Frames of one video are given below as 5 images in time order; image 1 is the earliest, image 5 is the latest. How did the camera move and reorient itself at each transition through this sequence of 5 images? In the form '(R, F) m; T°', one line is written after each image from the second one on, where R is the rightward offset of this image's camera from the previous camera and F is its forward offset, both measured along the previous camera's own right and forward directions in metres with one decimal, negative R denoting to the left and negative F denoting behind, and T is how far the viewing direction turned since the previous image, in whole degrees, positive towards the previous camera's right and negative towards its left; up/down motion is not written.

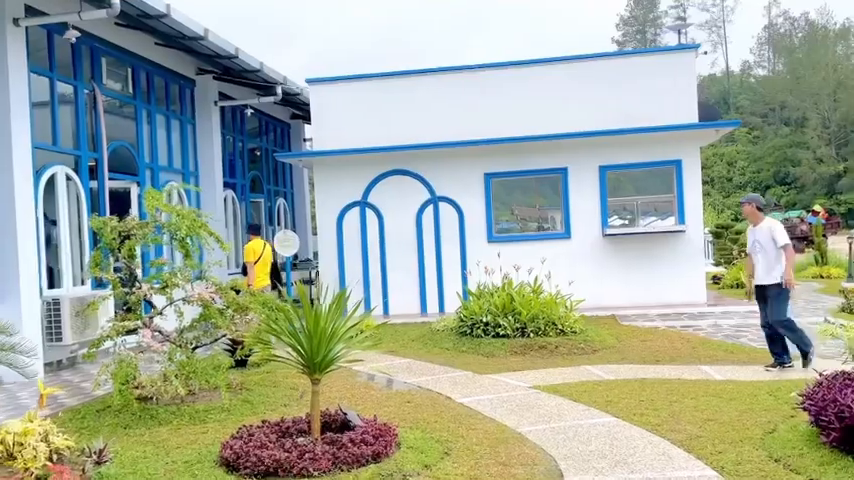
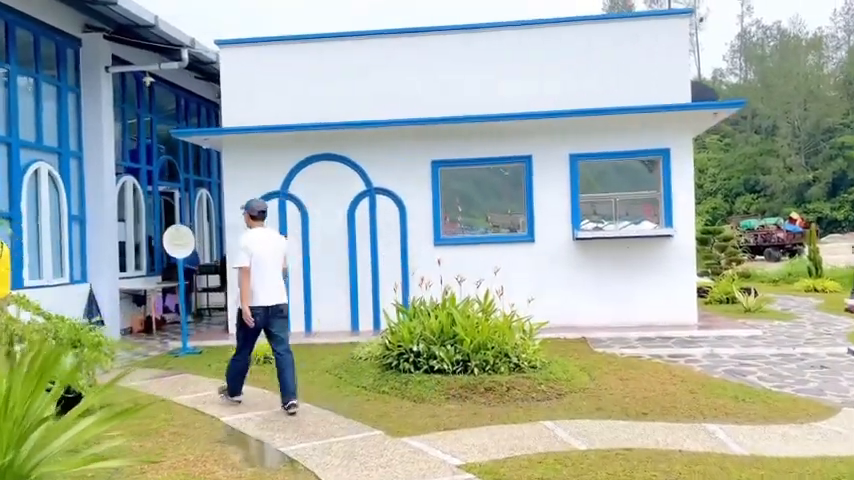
(+0.6, +2.4) m; +2°
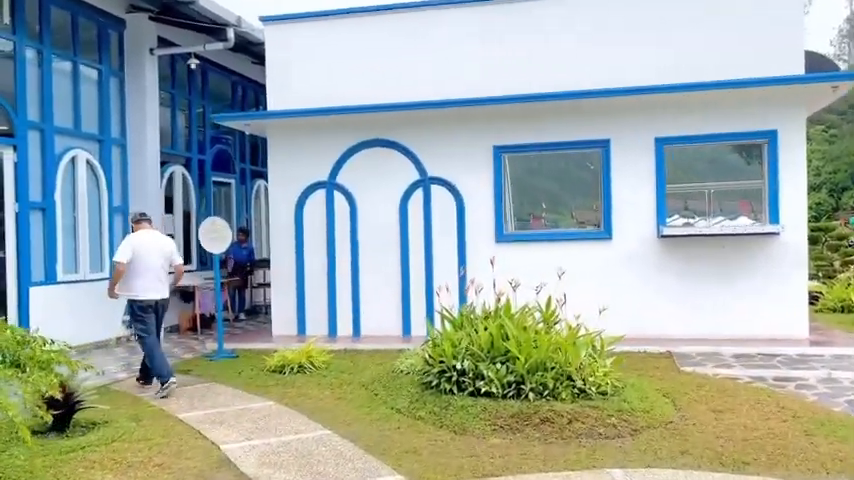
(+0.3, +1.2) m; -7°
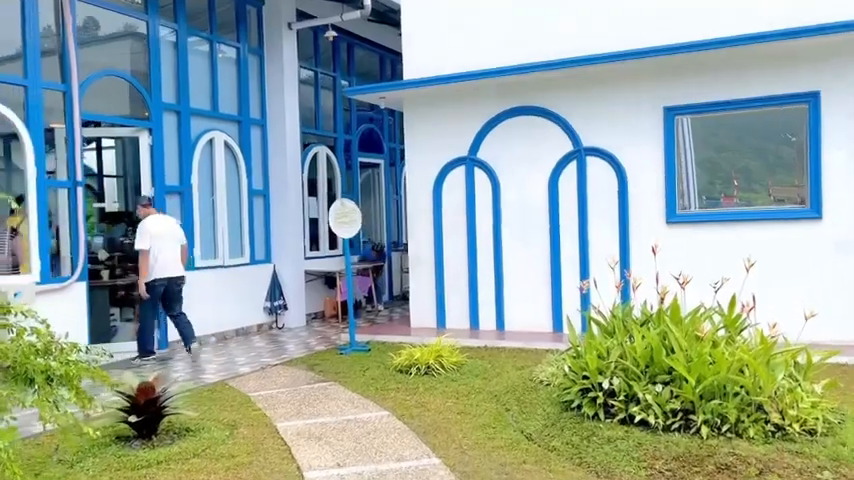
(+0.3, +1.2) m; -14°
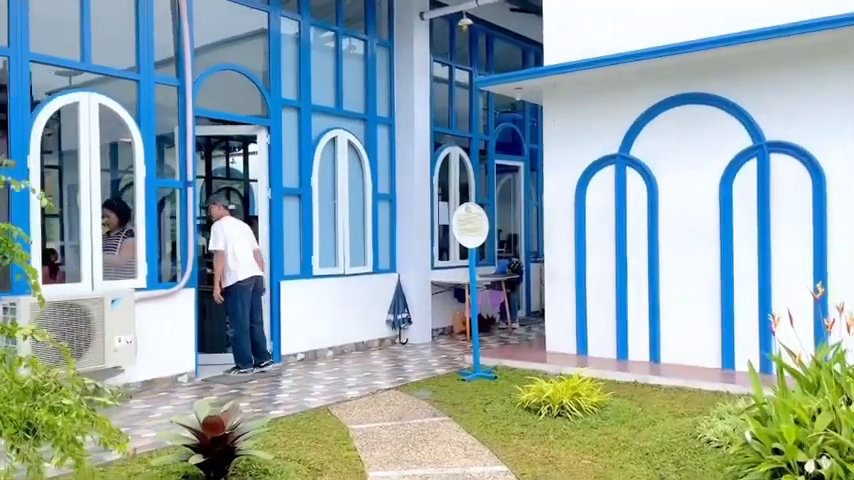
(+0.1, +1.1) m; -12°
